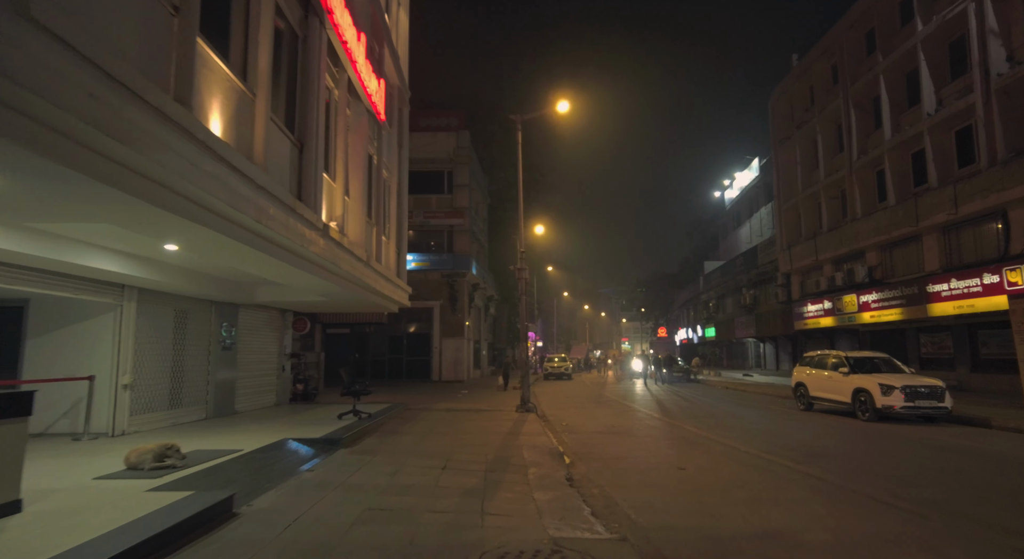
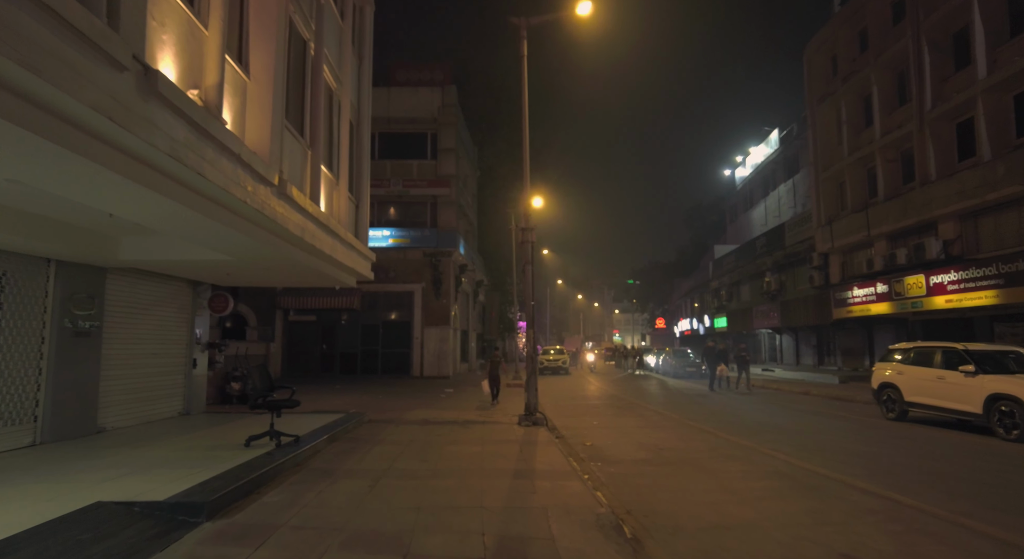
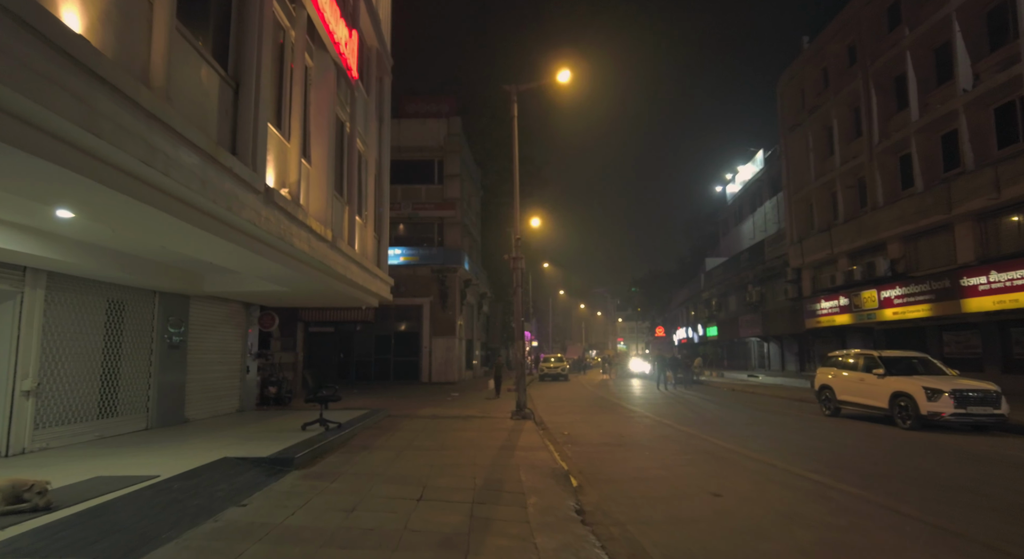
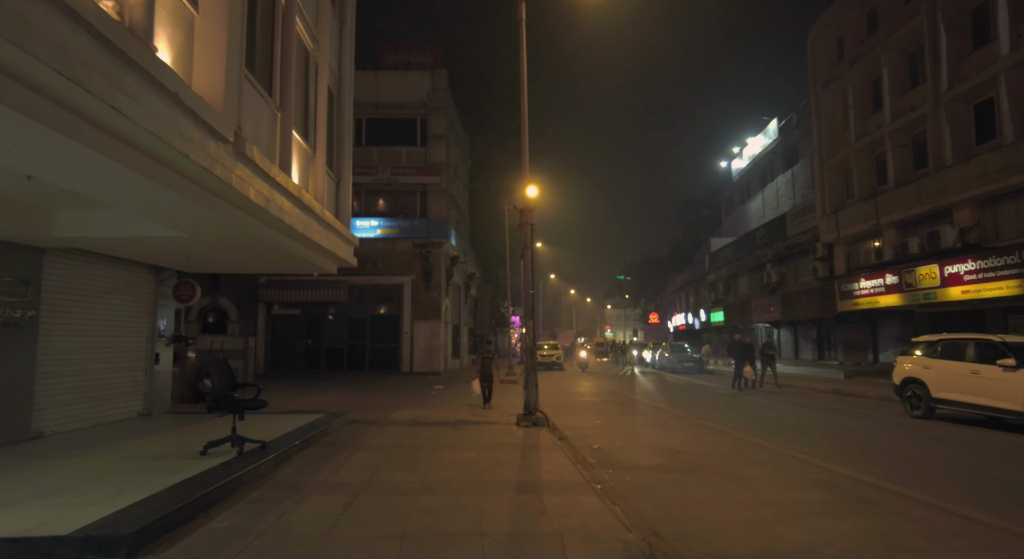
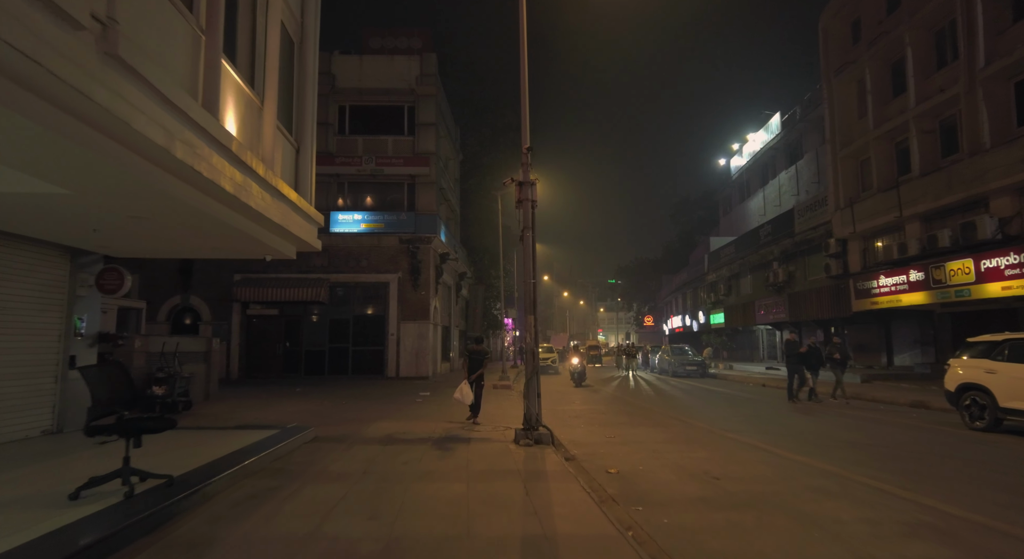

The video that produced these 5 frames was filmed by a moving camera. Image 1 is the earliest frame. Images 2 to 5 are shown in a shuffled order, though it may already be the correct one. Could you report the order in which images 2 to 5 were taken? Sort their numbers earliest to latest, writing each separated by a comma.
3, 2, 4, 5
